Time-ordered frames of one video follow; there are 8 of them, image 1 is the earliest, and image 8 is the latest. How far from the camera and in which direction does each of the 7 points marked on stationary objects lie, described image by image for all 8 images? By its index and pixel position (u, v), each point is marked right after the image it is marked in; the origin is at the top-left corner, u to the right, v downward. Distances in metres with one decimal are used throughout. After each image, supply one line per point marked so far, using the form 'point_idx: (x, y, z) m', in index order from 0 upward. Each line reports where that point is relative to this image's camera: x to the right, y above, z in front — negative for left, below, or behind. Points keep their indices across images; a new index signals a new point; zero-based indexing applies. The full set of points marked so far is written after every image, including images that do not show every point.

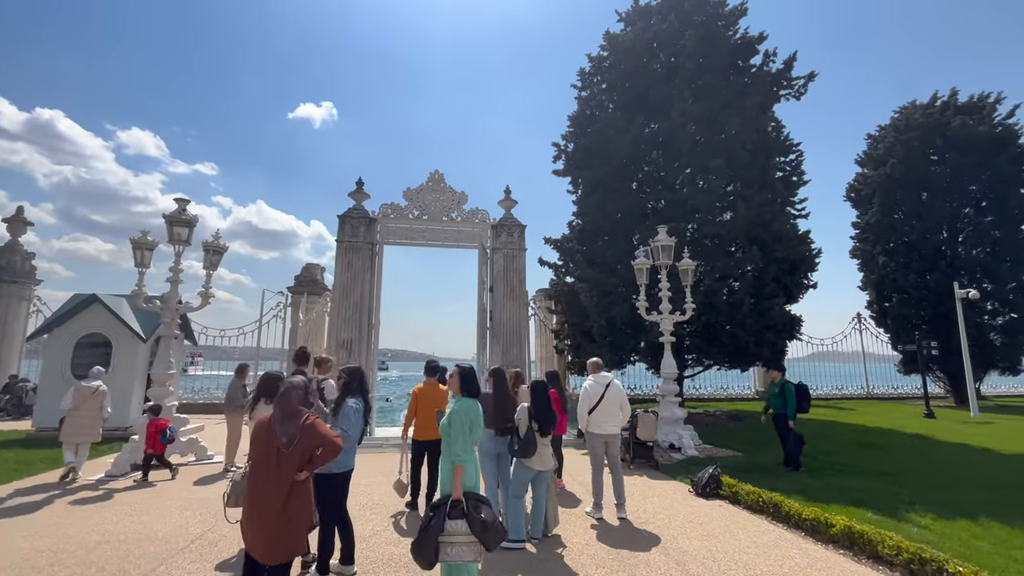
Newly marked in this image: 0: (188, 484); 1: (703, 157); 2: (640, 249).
0: (-5.2, -3.1, +7.3) m
1: (+5.5, +3.7, +13.1) m
2: (+3.1, +0.9, +11.1) m
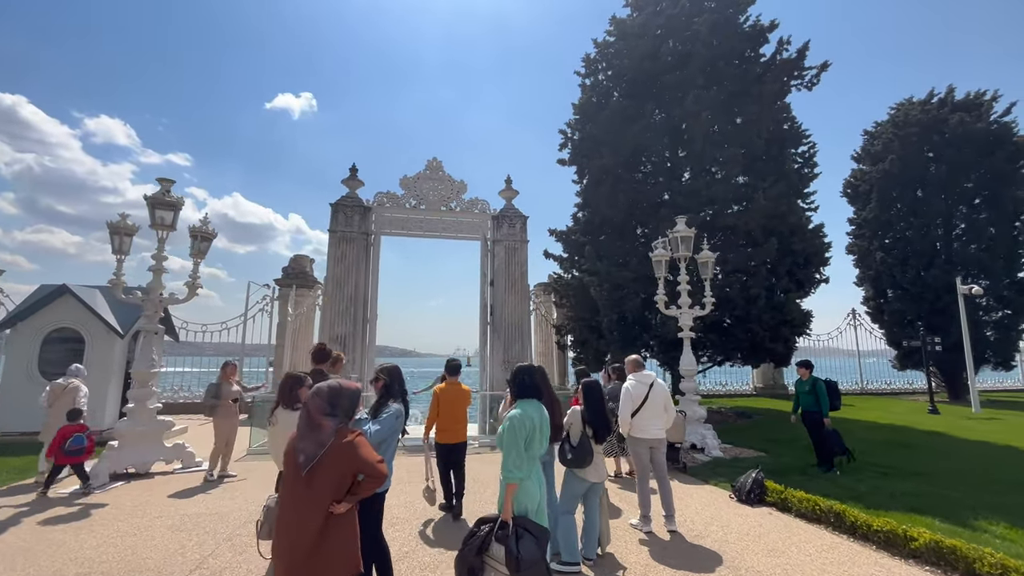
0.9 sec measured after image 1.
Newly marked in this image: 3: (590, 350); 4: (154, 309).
0: (-4.8, -3.0, +6.5) m
1: (+5.7, +3.9, +12.7) m
2: (+3.4, +1.1, +10.5) m
3: (+2.3, -1.8, +13.5) m
4: (-6.4, -0.4, +8.3) m
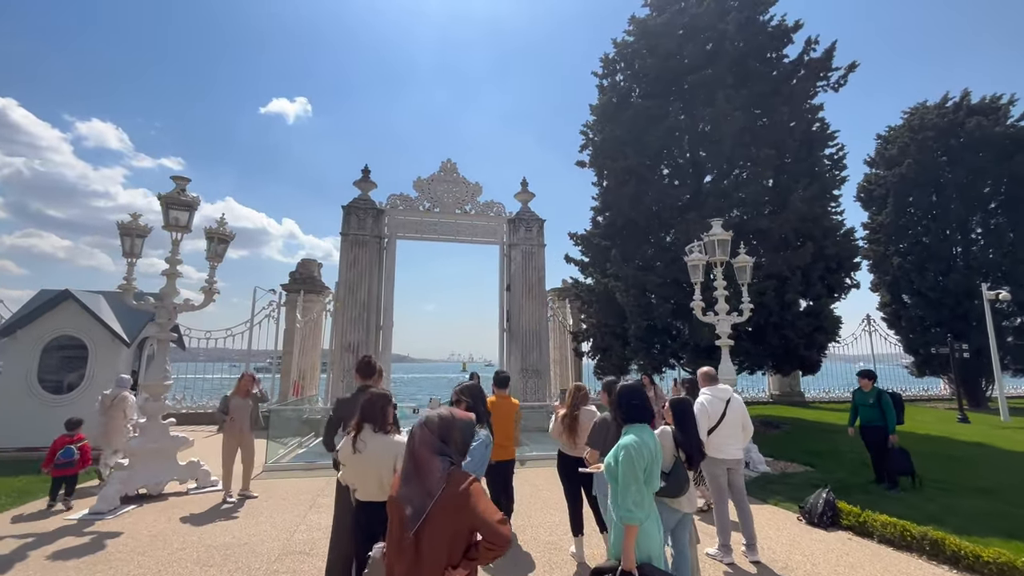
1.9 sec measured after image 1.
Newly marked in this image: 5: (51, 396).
0: (-4.1, -3.0, +5.9) m
1: (+6.3, +3.7, +12.3) m
2: (+4.0, +1.0, +10.1) m
3: (+2.9, -2.0, +13.0) m
4: (-5.8, -0.5, +7.7) m
5: (-9.7, -2.3, +9.7) m
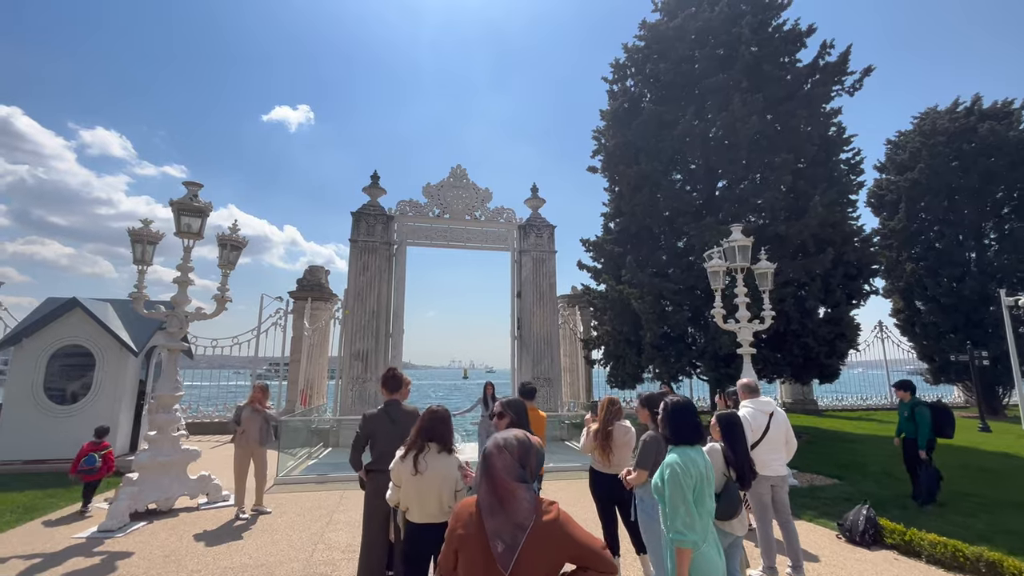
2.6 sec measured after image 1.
0: (-3.7, -3.1, +5.7) m
1: (+6.6, +3.6, +12.1) m
2: (+4.3, +0.8, +9.9) m
3: (+3.2, -2.2, +12.8) m
4: (-5.4, -0.6, +7.5) m
5: (-9.4, -2.4, +9.5) m
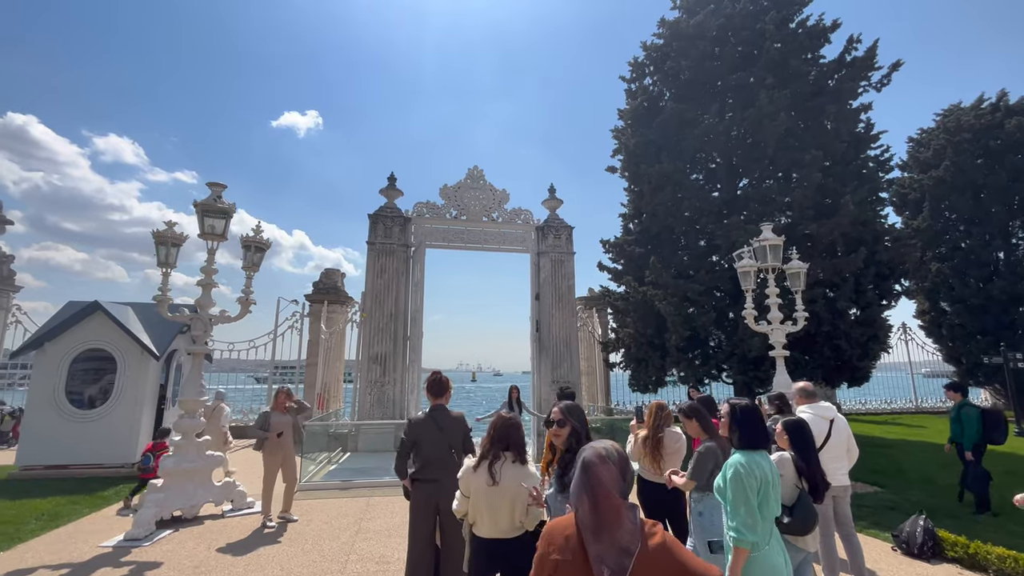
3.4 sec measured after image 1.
0: (-3.3, -3.1, +5.5) m
1: (+7.1, +3.5, +11.8) m
2: (+4.8, +0.8, +9.6) m
3: (+3.8, -2.2, +12.5) m
4: (-4.9, -0.7, +7.3) m
5: (-8.8, -2.5, +9.4) m
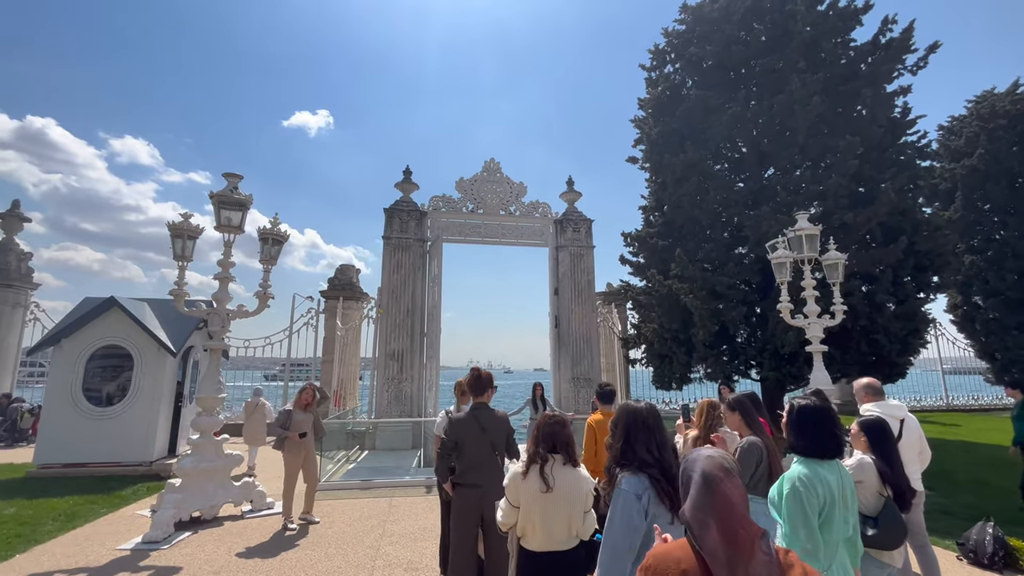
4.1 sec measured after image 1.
0: (-2.9, -3.1, +5.3) m
1: (+7.6, +3.7, +11.3) m
2: (+5.3, +1.0, +9.2) m
3: (+4.3, -2.0, +12.1) m
4: (-4.5, -0.6, +7.1) m
5: (-8.4, -2.4, +9.2) m
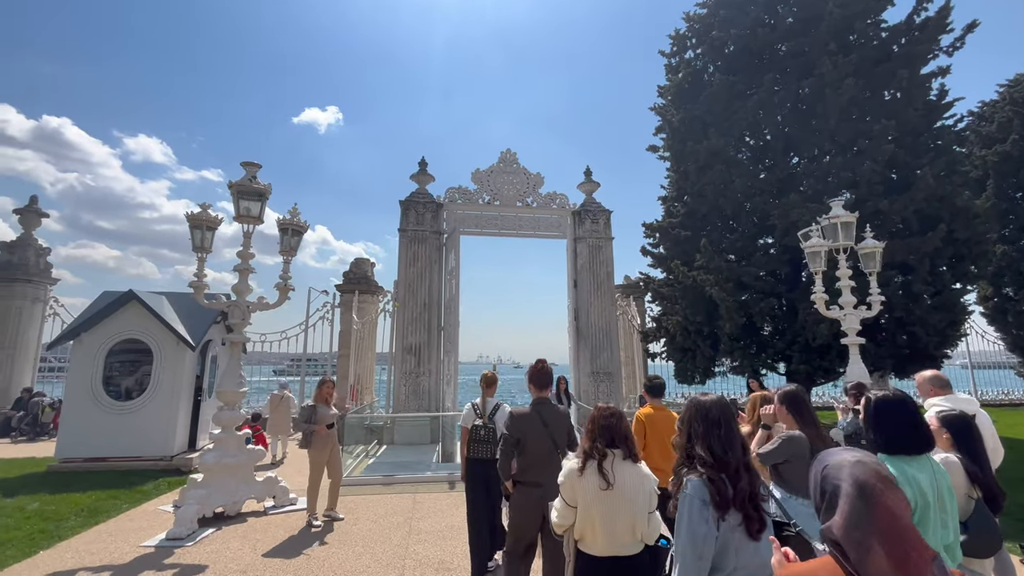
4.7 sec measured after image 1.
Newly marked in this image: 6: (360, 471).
0: (-2.5, -2.9, +5.1) m
1: (+8.1, +3.9, +10.9) m
2: (+5.7, +1.2, +8.8) m
3: (+4.8, -1.8, +11.8) m
4: (-4.1, -0.4, +7.0) m
5: (-7.9, -2.3, +9.2) m
6: (-3.2, -3.8, +9.7) m
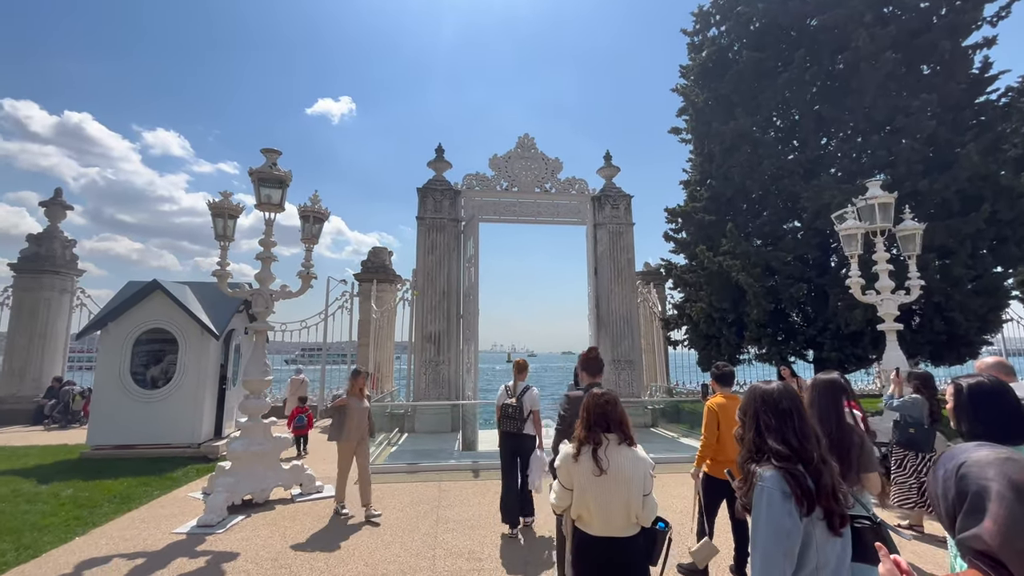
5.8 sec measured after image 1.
0: (-2.2, -2.8, +5.1) m
1: (+8.5, +4.3, +10.4) m
2: (+6.1, +1.4, +8.5) m
3: (+5.3, -1.5, +11.5) m
4: (-3.7, -0.3, +6.9) m
5: (-7.5, -2.1, +9.3) m
6: (-2.7, -3.6, +9.7) m
